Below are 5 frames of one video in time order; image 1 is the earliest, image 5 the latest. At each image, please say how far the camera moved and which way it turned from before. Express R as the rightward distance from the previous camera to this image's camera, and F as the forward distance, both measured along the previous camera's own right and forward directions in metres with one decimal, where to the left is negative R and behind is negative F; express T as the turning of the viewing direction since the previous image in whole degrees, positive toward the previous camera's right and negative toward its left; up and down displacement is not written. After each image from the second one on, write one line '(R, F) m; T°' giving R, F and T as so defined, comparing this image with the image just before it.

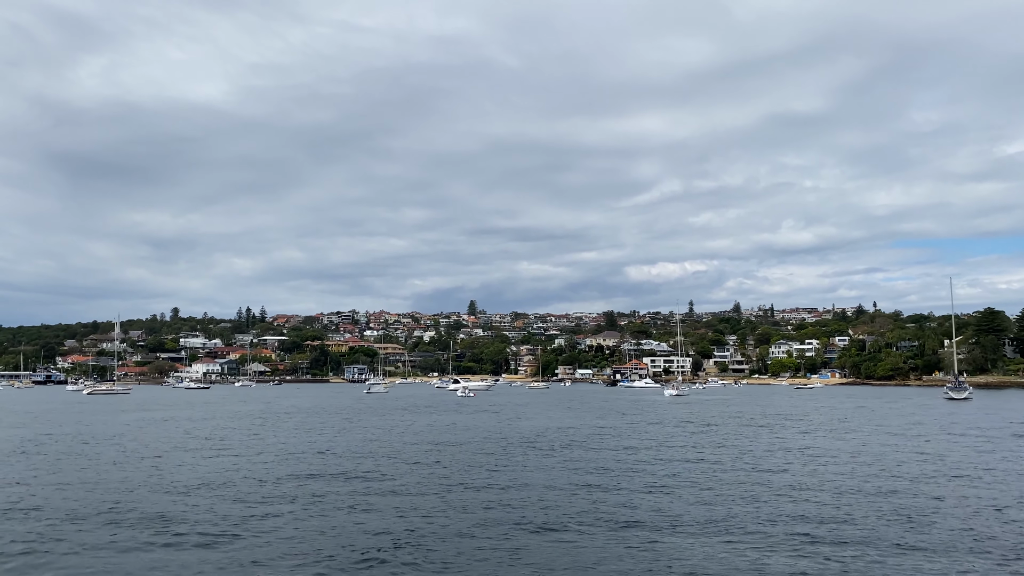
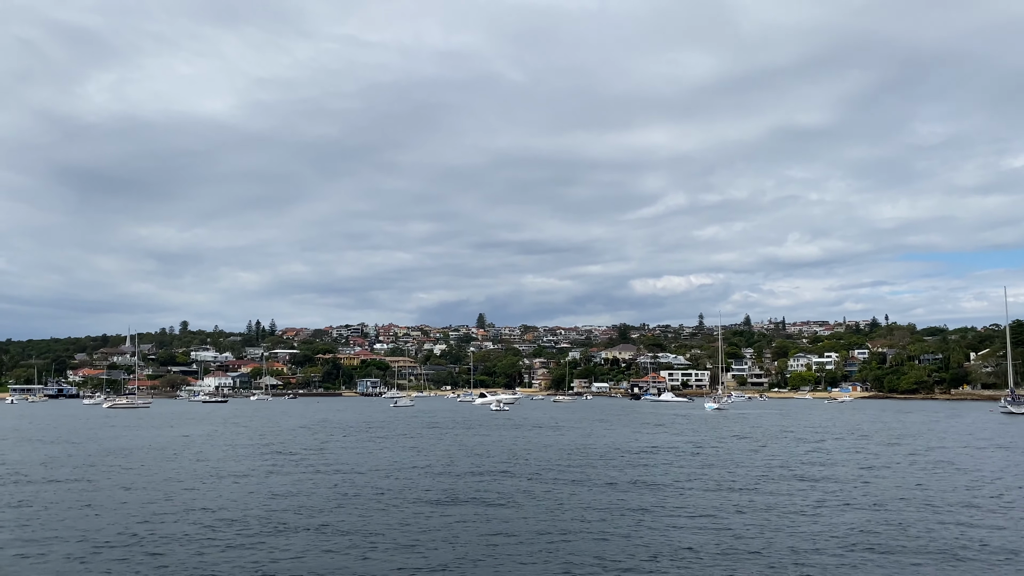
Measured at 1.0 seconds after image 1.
(-2.4, +2.1) m; 0°
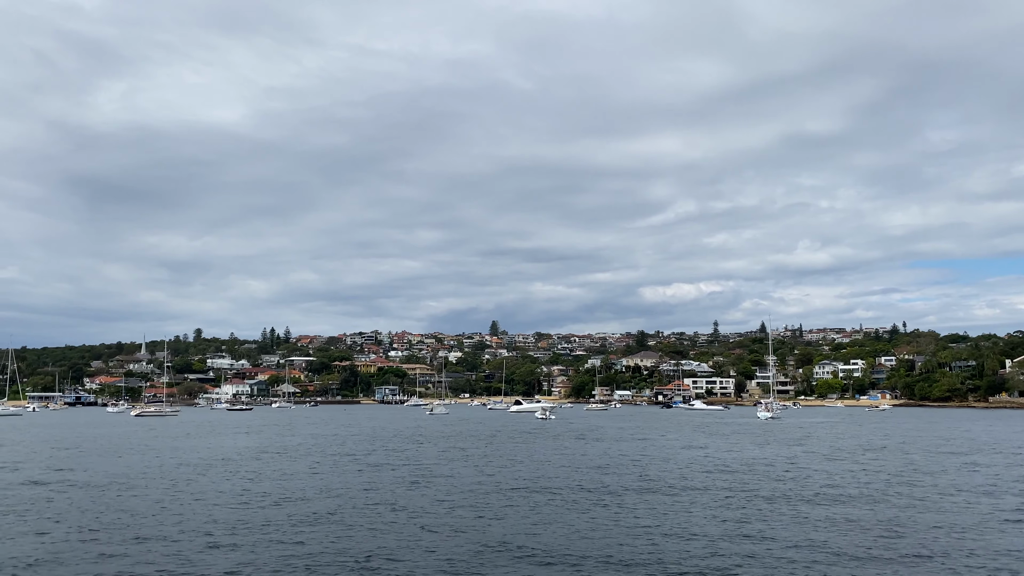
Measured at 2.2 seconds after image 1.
(-2.7, +2.5) m; -1°
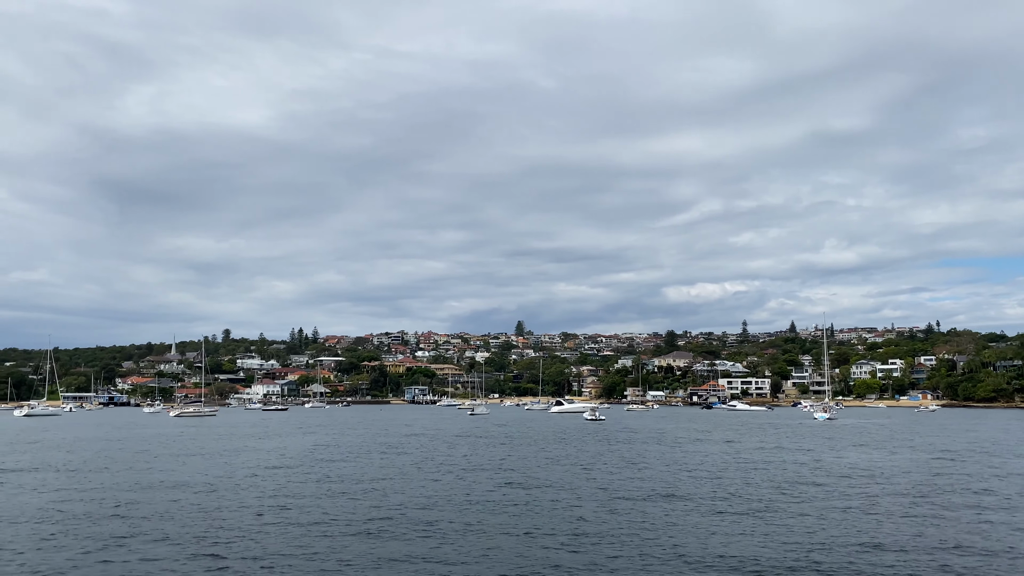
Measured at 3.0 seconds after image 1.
(-1.7, +1.8) m; -2°
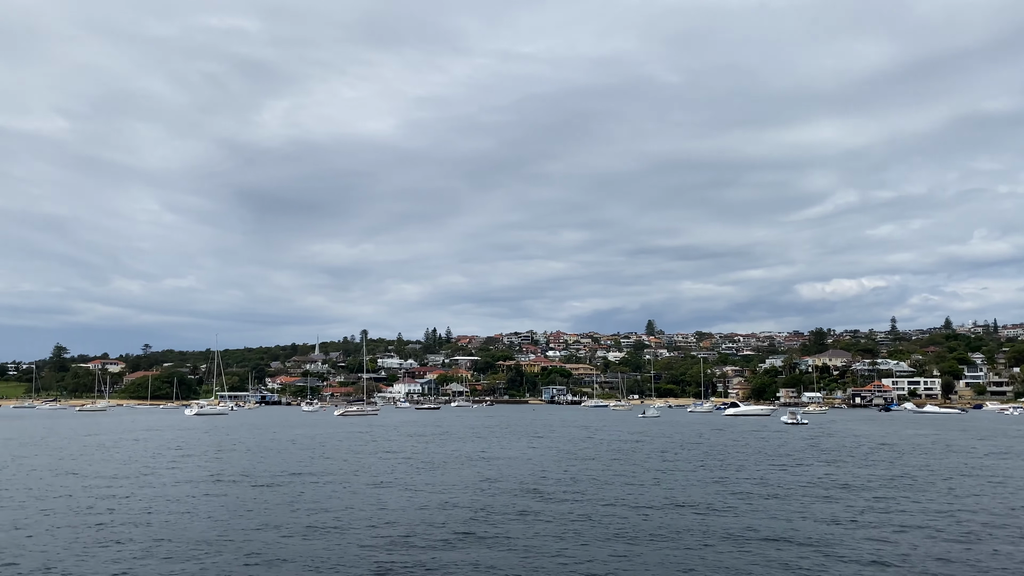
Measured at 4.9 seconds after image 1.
(-3.9, +4.0) m; -8°
